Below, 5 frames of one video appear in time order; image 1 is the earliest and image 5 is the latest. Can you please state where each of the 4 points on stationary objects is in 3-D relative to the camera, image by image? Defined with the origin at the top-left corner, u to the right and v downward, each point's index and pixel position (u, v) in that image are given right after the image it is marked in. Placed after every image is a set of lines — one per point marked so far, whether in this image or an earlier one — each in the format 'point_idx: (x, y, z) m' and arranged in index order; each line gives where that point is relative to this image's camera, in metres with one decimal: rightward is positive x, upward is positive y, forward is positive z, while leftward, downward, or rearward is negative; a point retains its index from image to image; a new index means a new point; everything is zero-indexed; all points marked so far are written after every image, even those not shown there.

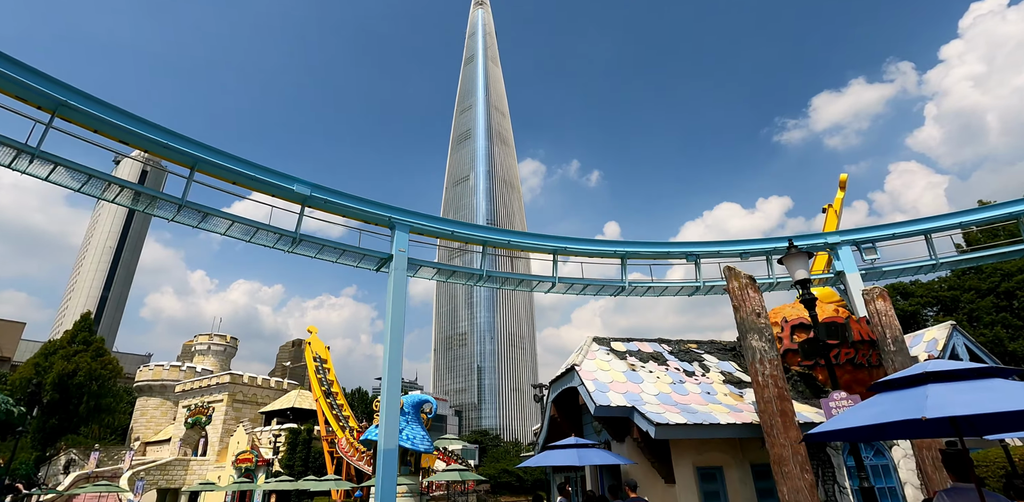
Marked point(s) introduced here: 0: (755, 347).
0: (+4.6, -1.8, +10.1) m
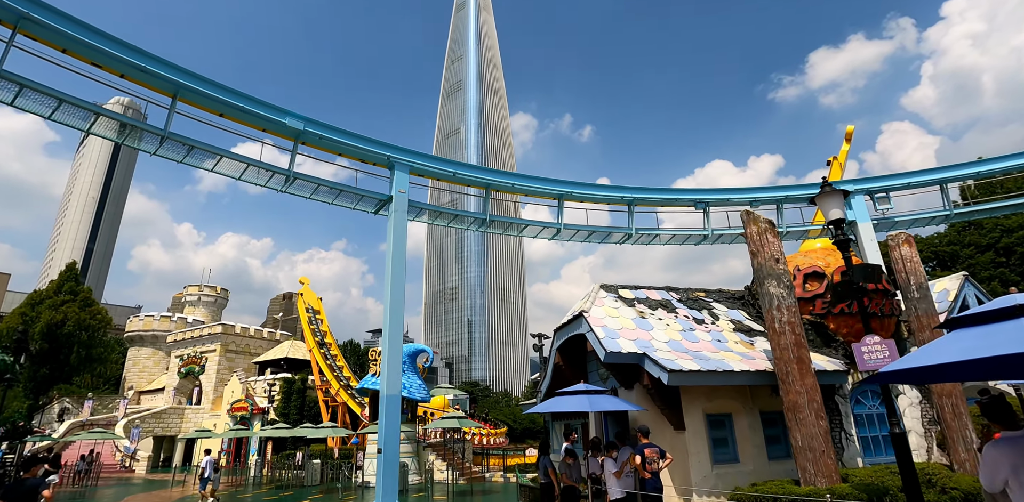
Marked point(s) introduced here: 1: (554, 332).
0: (+4.8, -0.8, +9.7) m
1: (+1.0, -1.9, +12.3) m
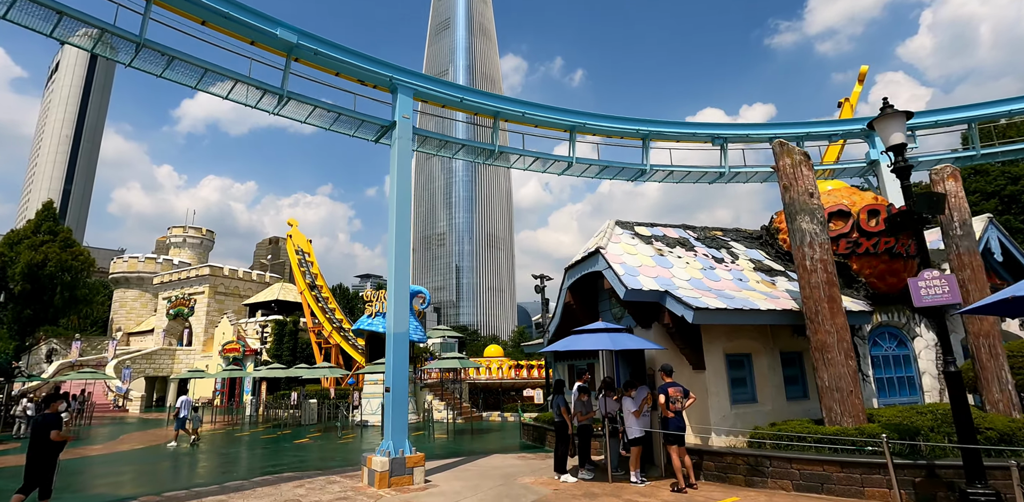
0: (+5.1, +0.4, +9.2) m
1: (+1.2, -0.4, +11.8) m
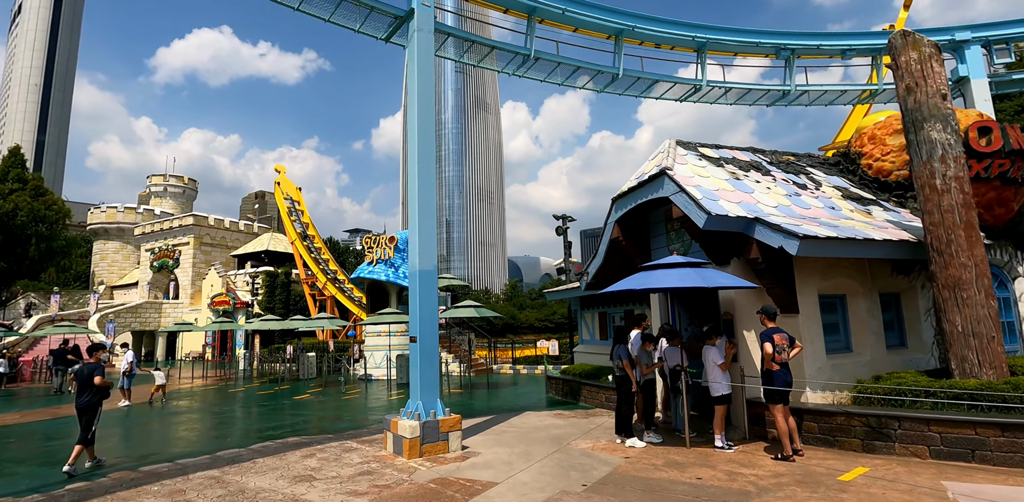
0: (+5.9, +1.5, +7.4) m
1: (+1.9, +0.9, +10.0) m
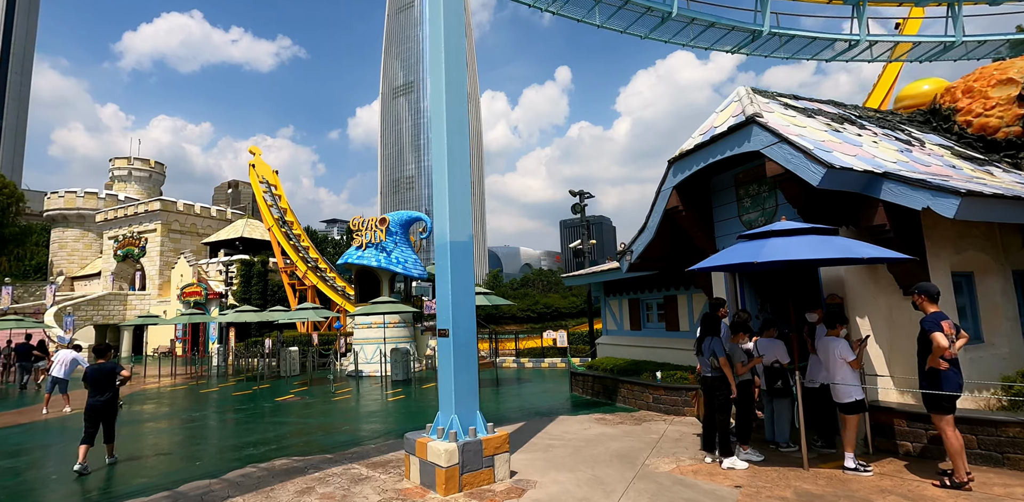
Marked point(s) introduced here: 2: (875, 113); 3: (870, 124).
0: (+6.5, +2.0, +5.7) m
1: (+2.5, +1.4, +8.2) m
2: (+6.0, +2.3, +8.9) m
3: (+5.4, +2.0, +8.1) m
